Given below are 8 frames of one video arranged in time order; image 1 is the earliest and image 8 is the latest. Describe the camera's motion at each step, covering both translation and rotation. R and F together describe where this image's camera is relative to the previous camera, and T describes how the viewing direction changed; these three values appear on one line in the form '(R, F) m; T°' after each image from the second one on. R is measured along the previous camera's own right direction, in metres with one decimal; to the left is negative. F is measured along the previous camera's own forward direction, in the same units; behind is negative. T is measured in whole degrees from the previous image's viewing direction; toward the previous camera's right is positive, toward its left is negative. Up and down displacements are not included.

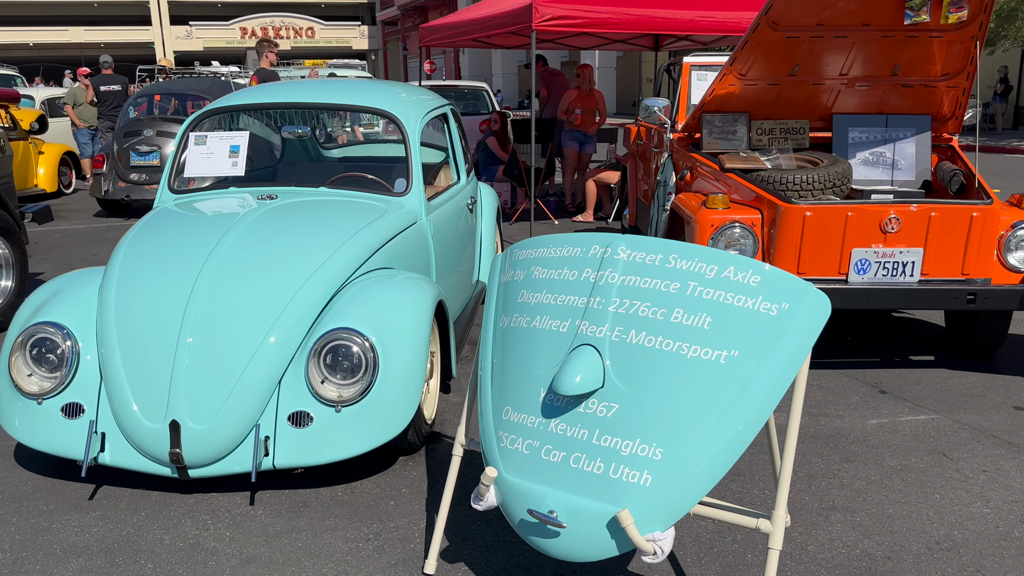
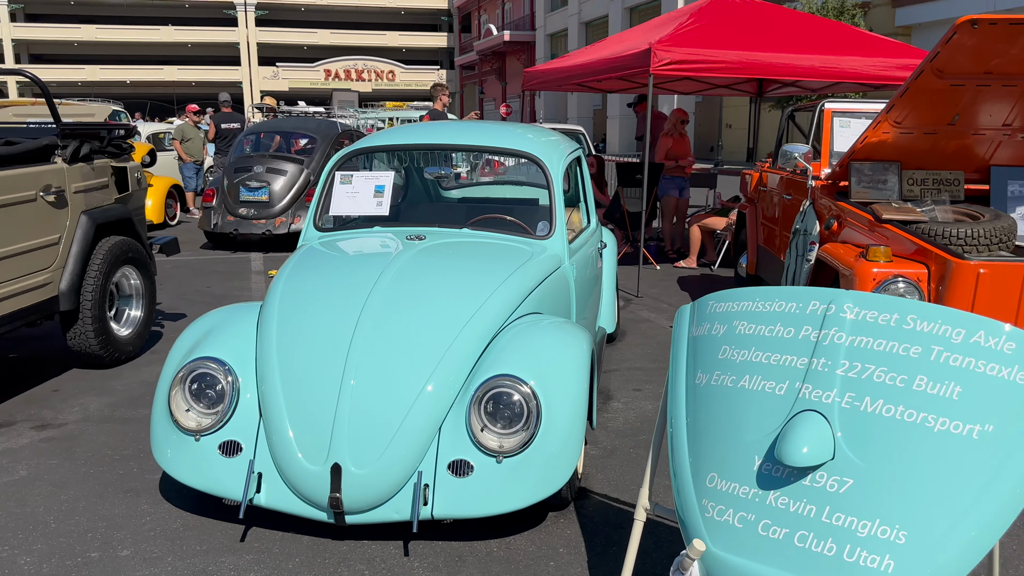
(-0.4, +0.1) m; -5°
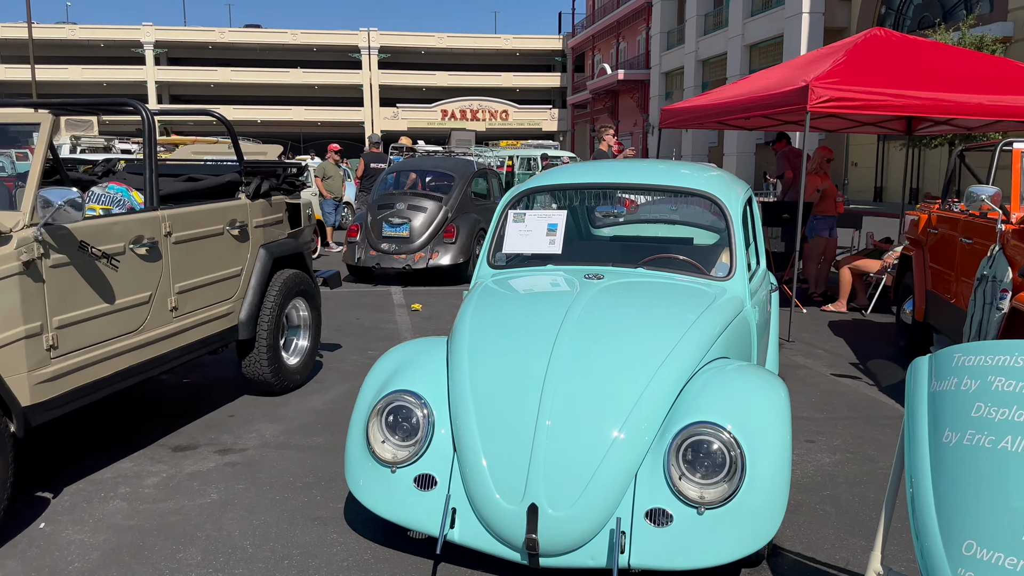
(-0.3, 0.0) m; -7°
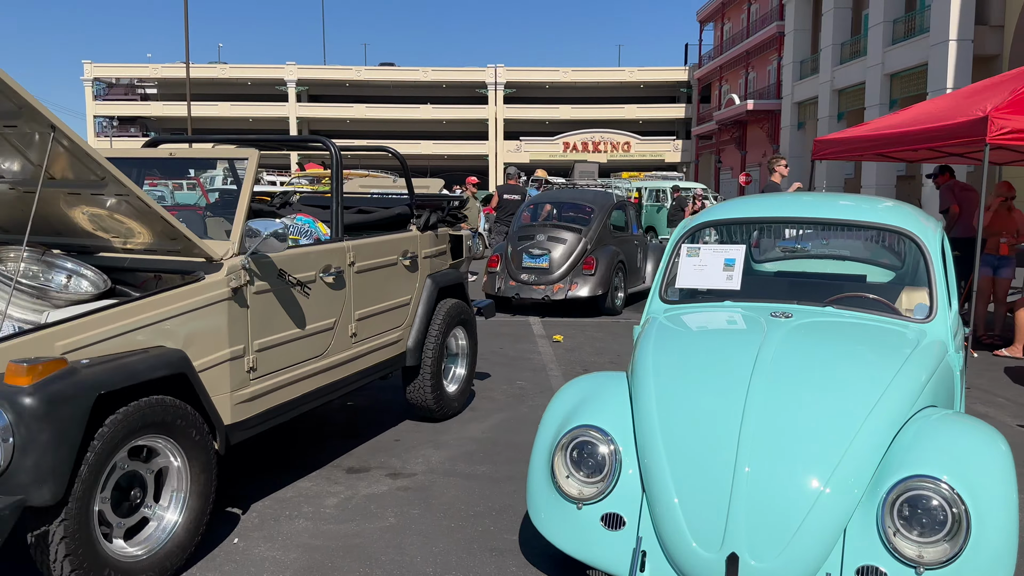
(-0.3, 0.0) m; -8°
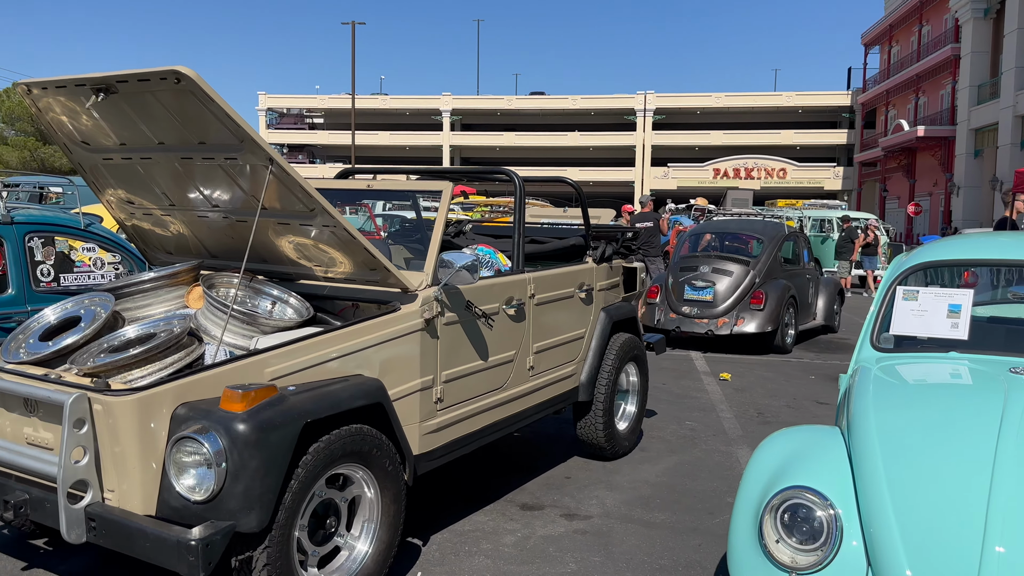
(-0.2, +0.1) m; -10°
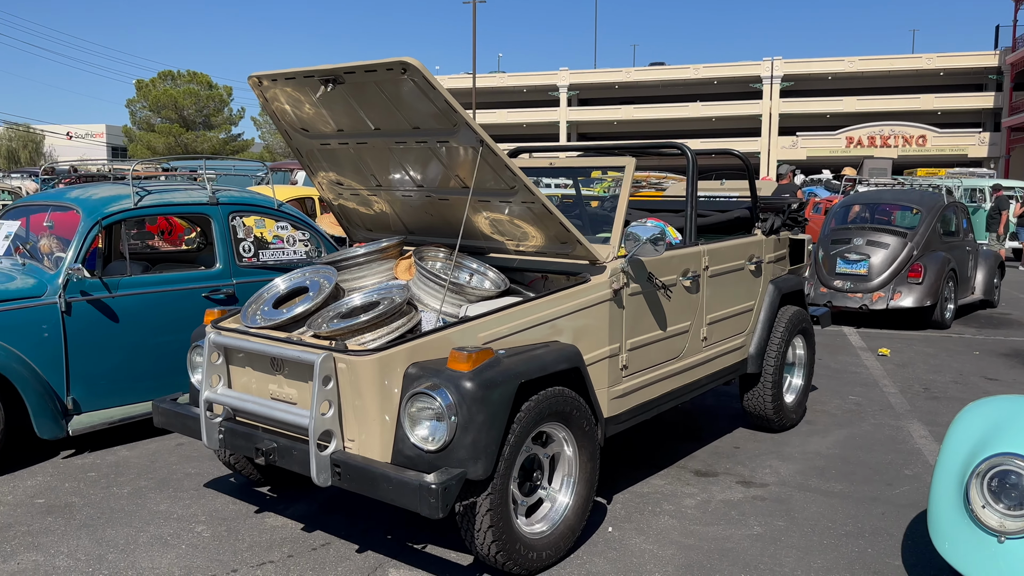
(-0.3, -0.2) m; -8°
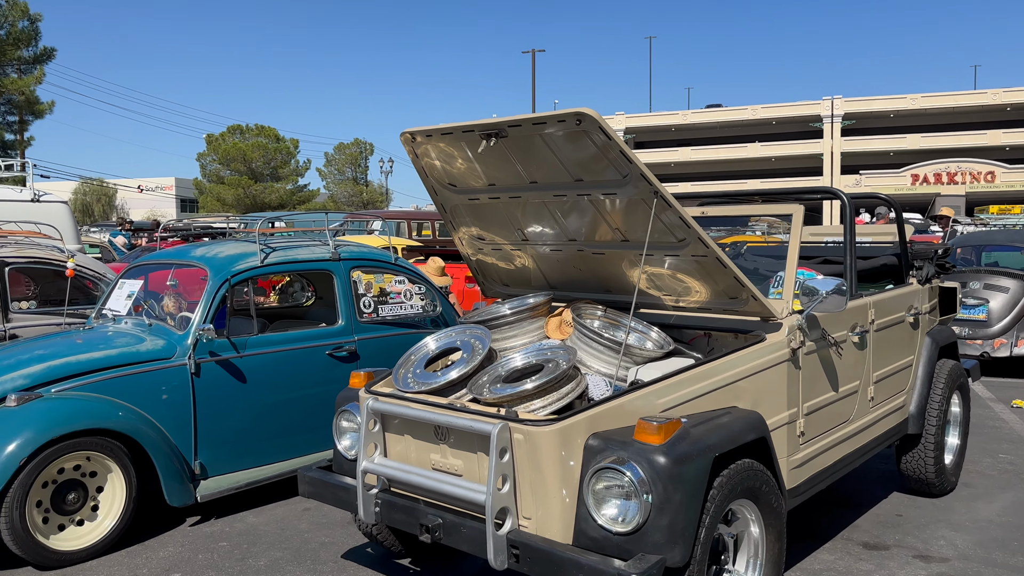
(-0.5, +0.2) m; -4°
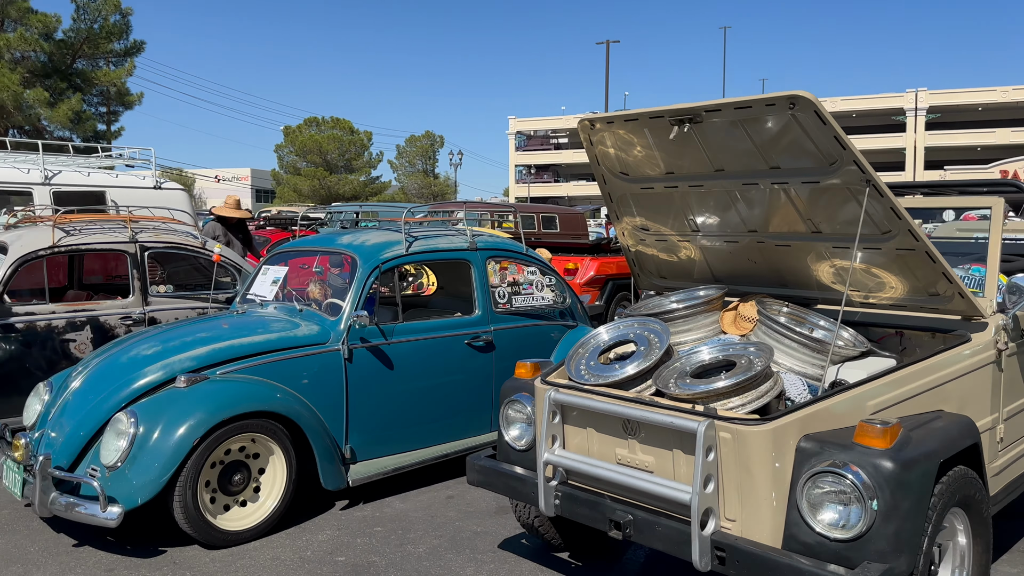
(-0.5, +0.1) m; -4°
